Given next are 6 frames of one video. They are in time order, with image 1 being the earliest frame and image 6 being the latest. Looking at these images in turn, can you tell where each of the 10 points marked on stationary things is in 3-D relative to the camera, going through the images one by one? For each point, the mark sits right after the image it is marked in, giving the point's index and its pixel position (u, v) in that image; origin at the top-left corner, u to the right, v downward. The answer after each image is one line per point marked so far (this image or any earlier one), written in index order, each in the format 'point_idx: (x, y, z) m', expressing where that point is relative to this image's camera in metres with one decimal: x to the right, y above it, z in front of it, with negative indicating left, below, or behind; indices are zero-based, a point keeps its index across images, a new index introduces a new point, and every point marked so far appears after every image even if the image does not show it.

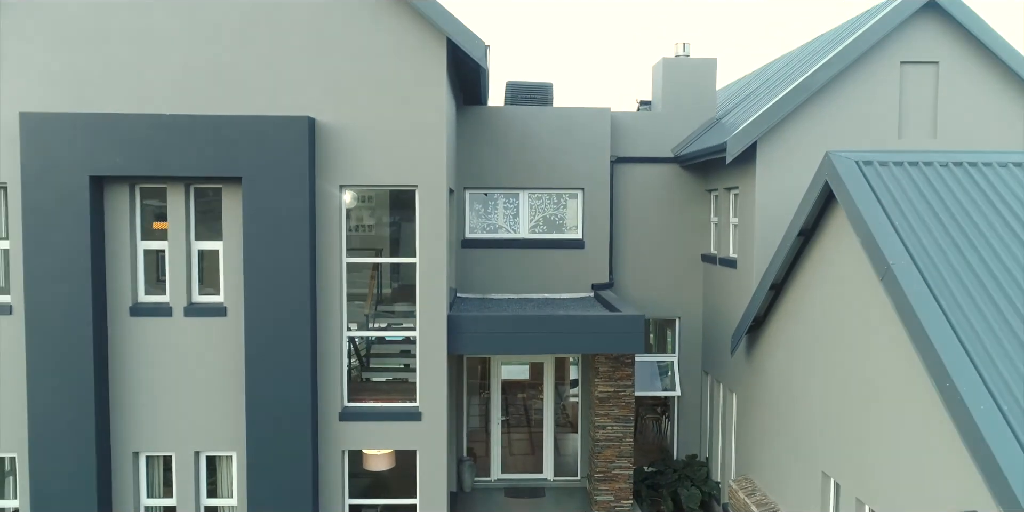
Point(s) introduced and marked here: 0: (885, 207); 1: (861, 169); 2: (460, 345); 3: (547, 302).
0: (+4.0, +0.5, +7.1) m
1: (+4.0, +1.0, +7.6) m
2: (-0.8, -1.4, +10.2) m
3: (+0.6, -0.8, +12.0) m
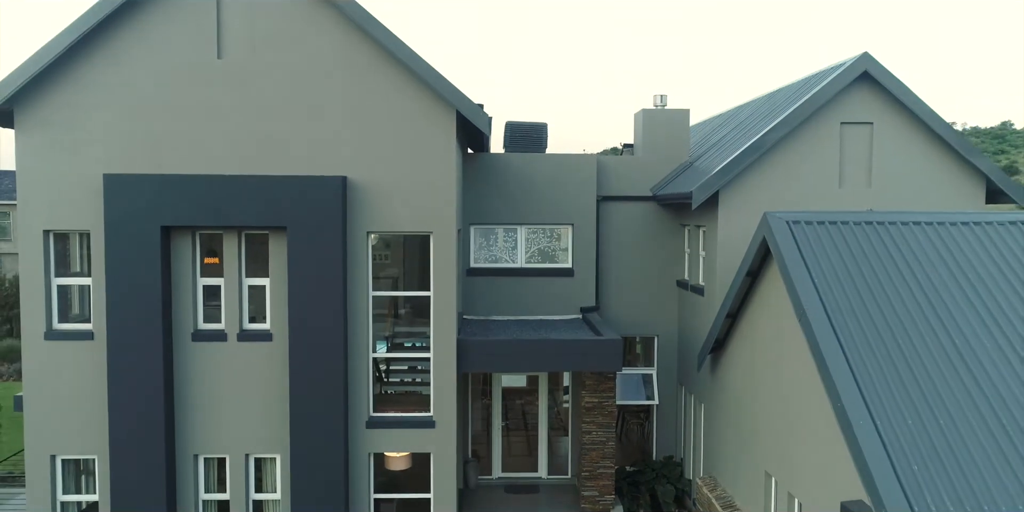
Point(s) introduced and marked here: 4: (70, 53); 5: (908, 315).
0: (+4.0, -0.1, +9.0) m
1: (+4.0, +0.4, +9.5) m
2: (-0.8, -2.0, +12.0) m
3: (+0.6, -1.4, +13.8) m
4: (-7.2, +3.3, +10.7) m
5: (+5.0, -0.7, +8.3) m
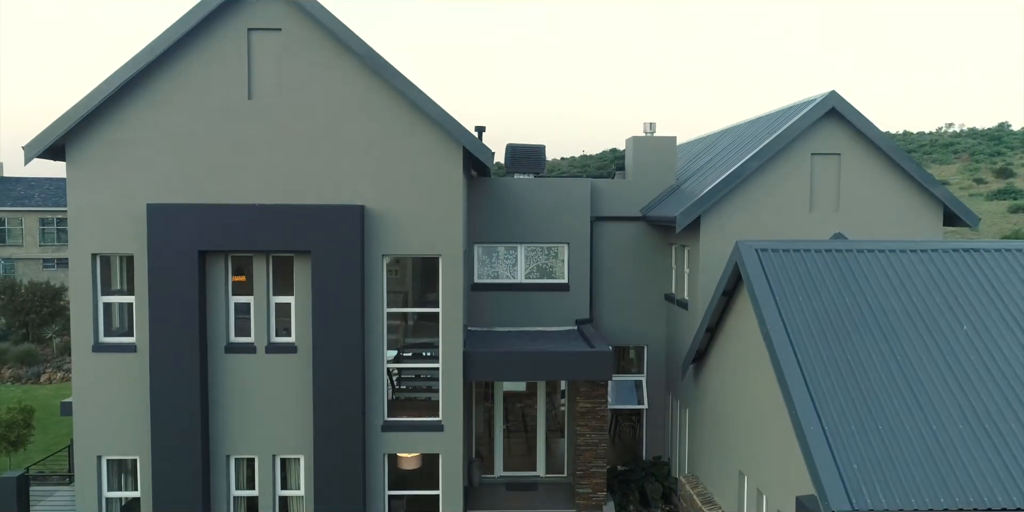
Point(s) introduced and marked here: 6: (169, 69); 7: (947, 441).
0: (+4.0, -0.5, +10.2) m
1: (+4.0, 0.0, +10.7) m
2: (-0.8, -2.4, +13.2) m
3: (+0.6, -1.8, +15.1) m
4: (-7.1, +2.9, +11.9) m
5: (+5.0, -1.1, +9.6) m
6: (-6.2, +3.4, +12.0) m
7: (+5.5, -2.3, +8.3) m
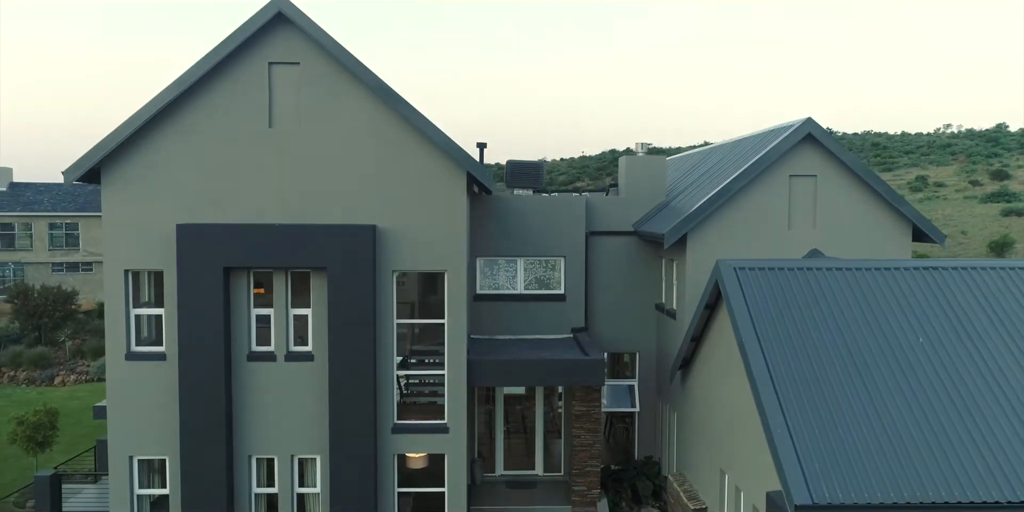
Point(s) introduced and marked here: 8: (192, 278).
0: (+4.0, -0.8, +11.2) m
1: (+4.0, -0.3, +11.7) m
2: (-0.8, -2.7, +14.2) m
3: (+0.6, -2.1, +16.1) m
4: (-7.1, +2.6, +12.9) m
5: (+5.0, -1.4, +10.6) m
6: (-6.2, +3.1, +13.0) m
7: (+5.5, -2.6, +9.3) m
8: (-6.2, -0.4, +12.9) m
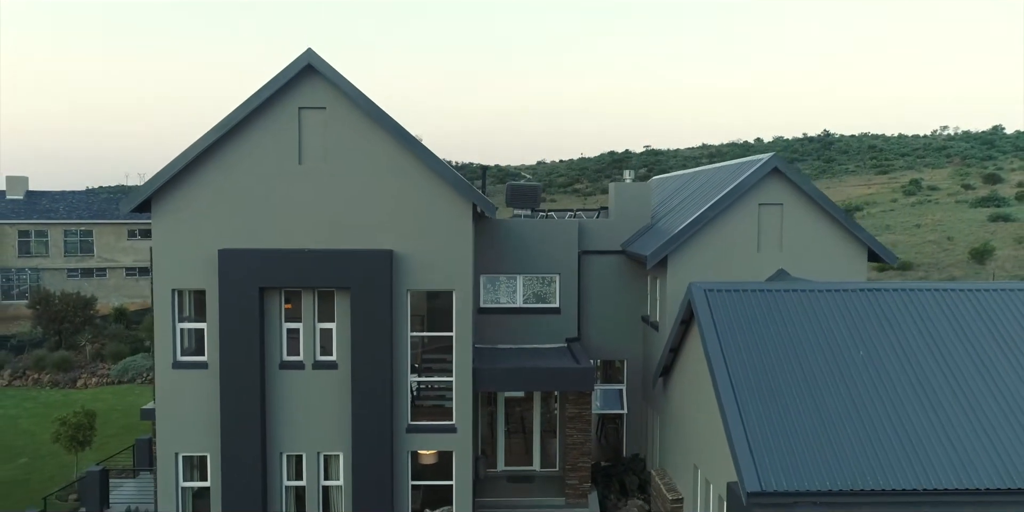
0: (+4.0, -1.3, +13.0) m
1: (+4.0, -0.8, +13.6) m
2: (-0.8, -3.1, +16.1) m
3: (+0.6, -2.6, +17.9) m
4: (-7.1, +2.1, +14.7) m
5: (+5.0, -1.9, +12.4) m
6: (-6.2, +2.6, +14.8) m
7: (+5.5, -3.1, +11.2) m
8: (-6.2, -0.9, +14.7) m
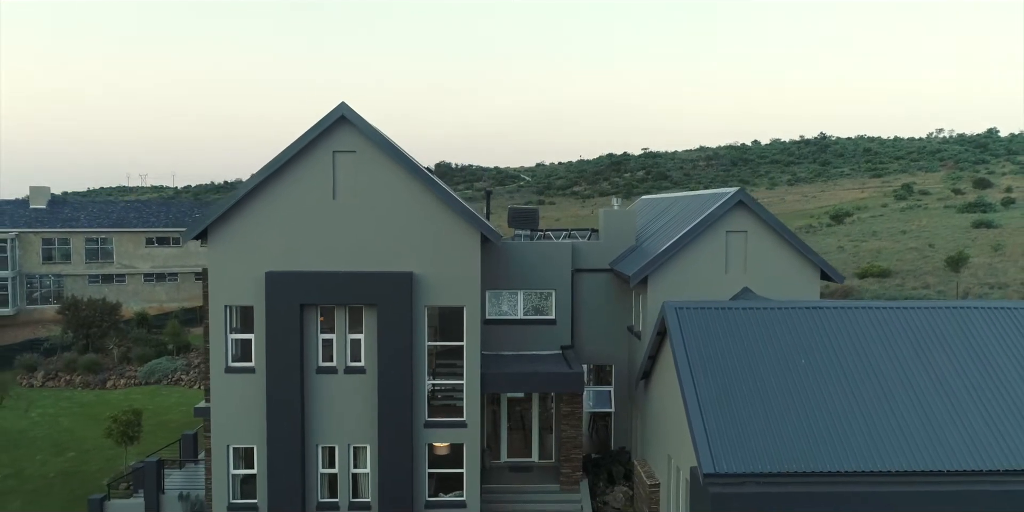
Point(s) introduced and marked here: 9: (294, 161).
0: (+4.1, -1.8, +15.7) m
1: (+4.1, -1.4, +16.2) m
2: (-0.7, -3.7, +18.7) m
3: (+0.7, -3.2, +20.5) m
4: (-7.1, +1.5, +17.4) m
5: (+5.1, -2.5, +15.1) m
6: (-6.2, +2.1, +17.5) m
7: (+5.5, -3.7, +13.8) m
8: (-6.2, -1.5, +17.3) m
9: (-5.7, +2.5, +17.4) m
